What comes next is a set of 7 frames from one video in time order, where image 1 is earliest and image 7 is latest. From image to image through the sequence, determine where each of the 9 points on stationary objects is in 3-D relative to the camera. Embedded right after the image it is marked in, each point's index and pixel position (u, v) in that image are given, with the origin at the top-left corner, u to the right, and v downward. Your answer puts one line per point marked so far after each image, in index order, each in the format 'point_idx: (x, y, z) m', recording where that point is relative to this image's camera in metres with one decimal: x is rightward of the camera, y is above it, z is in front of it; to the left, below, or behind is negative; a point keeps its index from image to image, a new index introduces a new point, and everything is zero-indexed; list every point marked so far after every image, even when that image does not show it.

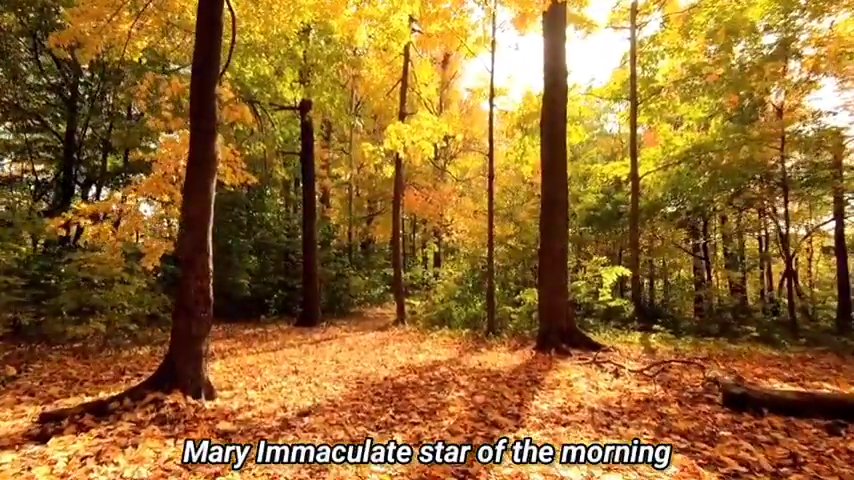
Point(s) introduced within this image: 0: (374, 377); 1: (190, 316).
0: (-0.7, -1.8, +6.4) m
1: (-2.3, -0.7, +4.8) m
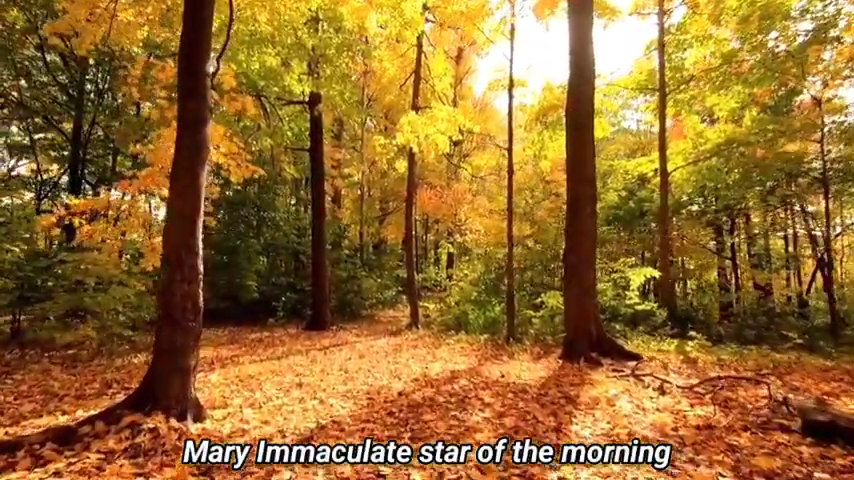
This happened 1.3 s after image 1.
0: (-0.5, -1.8, +5.8) m
1: (-2.1, -0.7, +4.2) m
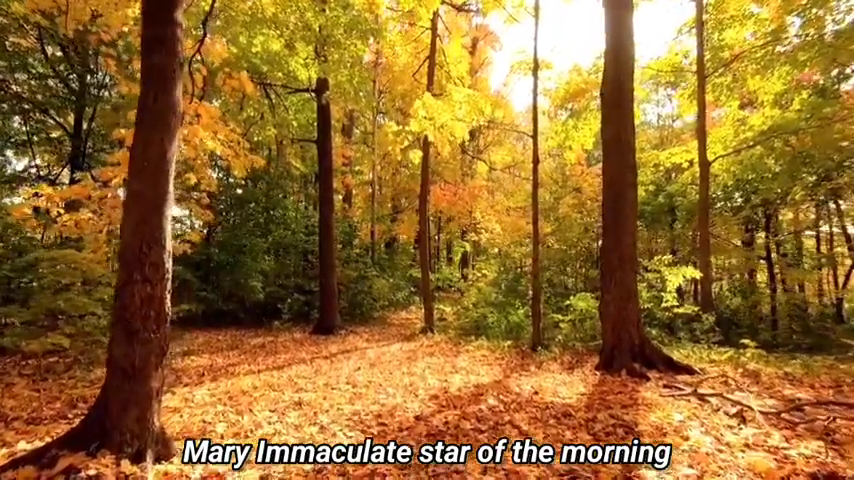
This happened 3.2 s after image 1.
0: (-0.2, -1.7, +4.8) m
1: (-1.9, -0.6, +3.3) m
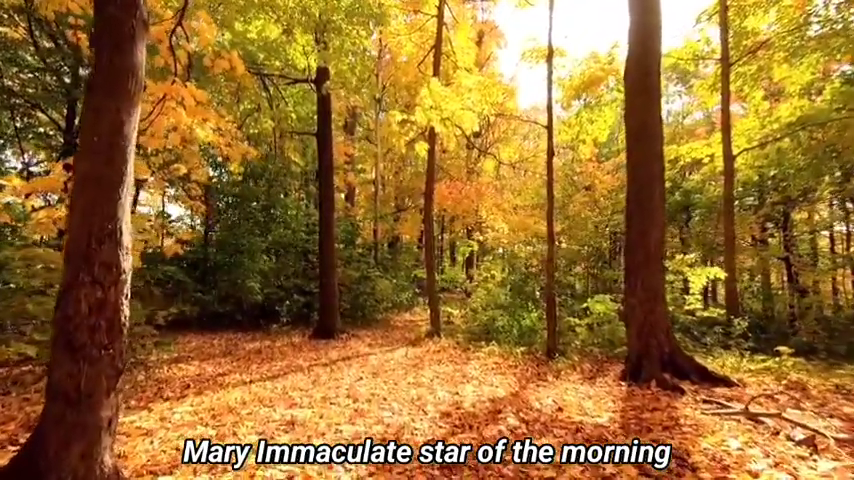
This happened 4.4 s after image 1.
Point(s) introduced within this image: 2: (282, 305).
0: (-0.1, -1.6, +4.2) m
1: (-1.8, -0.6, +2.7) m
2: (-4.0, -1.8, +13.7) m
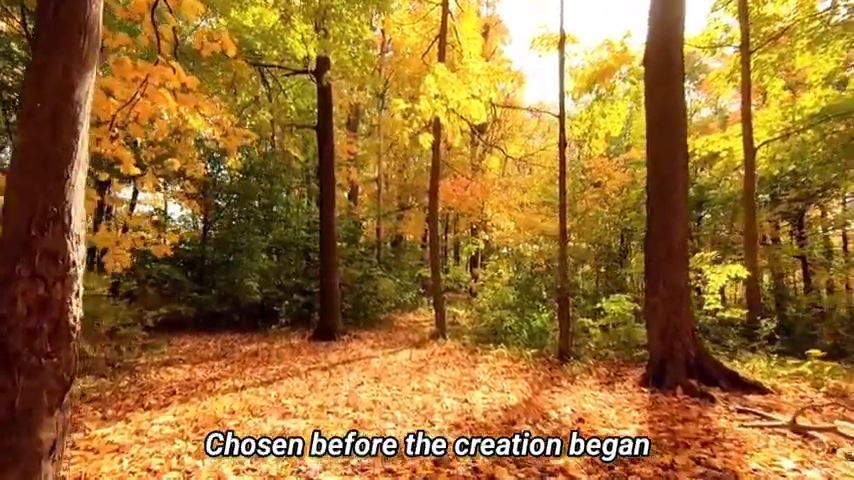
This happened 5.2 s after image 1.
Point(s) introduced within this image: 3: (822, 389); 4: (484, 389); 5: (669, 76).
0: (-0.1, -1.6, +3.7) m
1: (-1.8, -0.5, +2.2) m
2: (-3.8, -1.7, +13.2) m
3: (+4.5, -1.7, +5.7) m
4: (+0.7, -1.9, +6.2) m
5: (+3.1, +2.2, +6.5) m
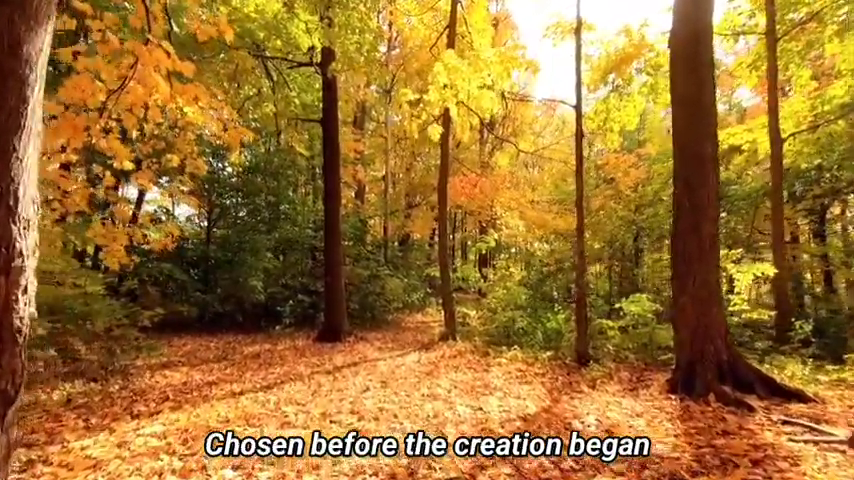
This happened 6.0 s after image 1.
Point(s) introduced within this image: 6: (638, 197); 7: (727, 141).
0: (0.0, -1.5, +3.3) m
1: (-1.7, -0.5, +1.8) m
2: (-3.6, -1.7, +12.9) m
3: (+4.6, -1.6, +5.2) m
4: (+0.8, -1.8, +5.8) m
5: (+3.3, +2.2, +6.1) m
6: (+5.7, +1.2, +13.6) m
7: (+7.0, +2.3, +11.8) m
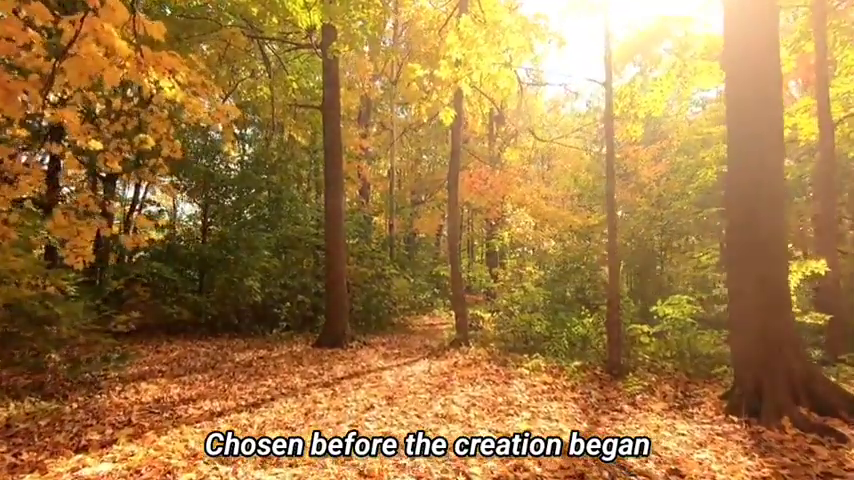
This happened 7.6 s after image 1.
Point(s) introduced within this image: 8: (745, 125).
0: (+0.1, -1.4, +2.4) m
1: (-1.6, -0.4, +0.9) m
2: (-3.4, -1.6, +12.0) m
3: (+4.7, -1.5, +4.2) m
4: (+1.0, -1.7, +4.9) m
5: (+3.4, +2.3, +5.1) m
6: (+5.9, +1.2, +12.6) m
7: (+7.2, +2.4, +10.8) m
8: (+3.3, +1.2, +5.1) m
